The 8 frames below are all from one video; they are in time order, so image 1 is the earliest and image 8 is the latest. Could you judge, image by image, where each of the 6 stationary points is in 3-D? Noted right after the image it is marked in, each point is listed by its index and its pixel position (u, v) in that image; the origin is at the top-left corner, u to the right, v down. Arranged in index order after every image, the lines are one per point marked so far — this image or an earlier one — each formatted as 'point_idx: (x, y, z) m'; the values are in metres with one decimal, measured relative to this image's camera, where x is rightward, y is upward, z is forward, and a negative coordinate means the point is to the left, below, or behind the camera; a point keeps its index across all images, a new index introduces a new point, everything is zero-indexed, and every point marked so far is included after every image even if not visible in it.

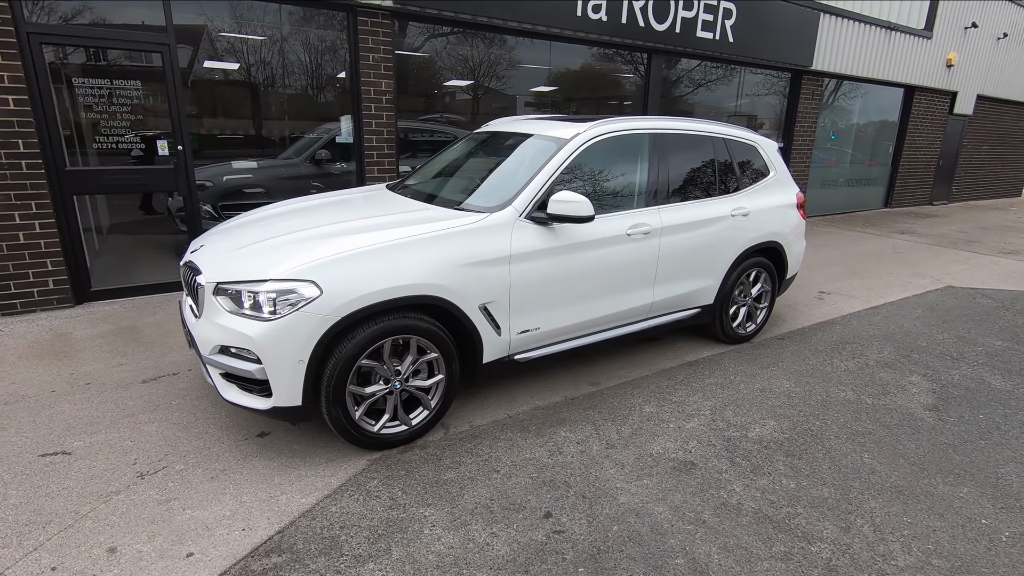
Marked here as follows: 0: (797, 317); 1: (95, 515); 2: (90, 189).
0: (+2.9, -0.3, +5.6) m
1: (-2.0, -1.1, +2.5) m
2: (-4.0, +0.9, +5.2) m
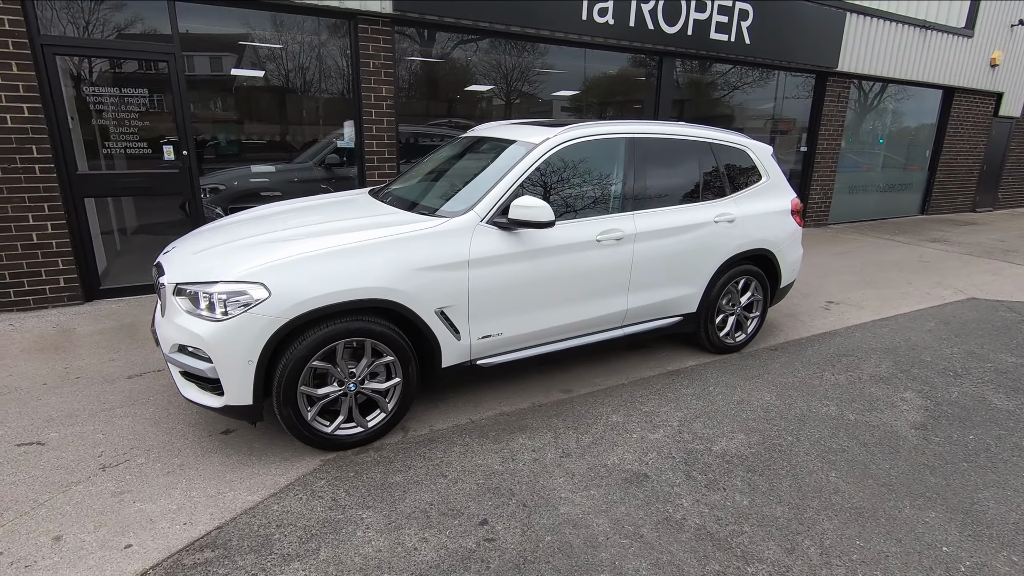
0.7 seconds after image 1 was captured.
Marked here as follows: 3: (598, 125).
0: (+2.8, -0.4, +5.4) m
1: (-2.3, -1.1, +2.7) m
2: (-4.1, +1.0, +5.4) m
3: (+0.6, +1.2, +3.9) m
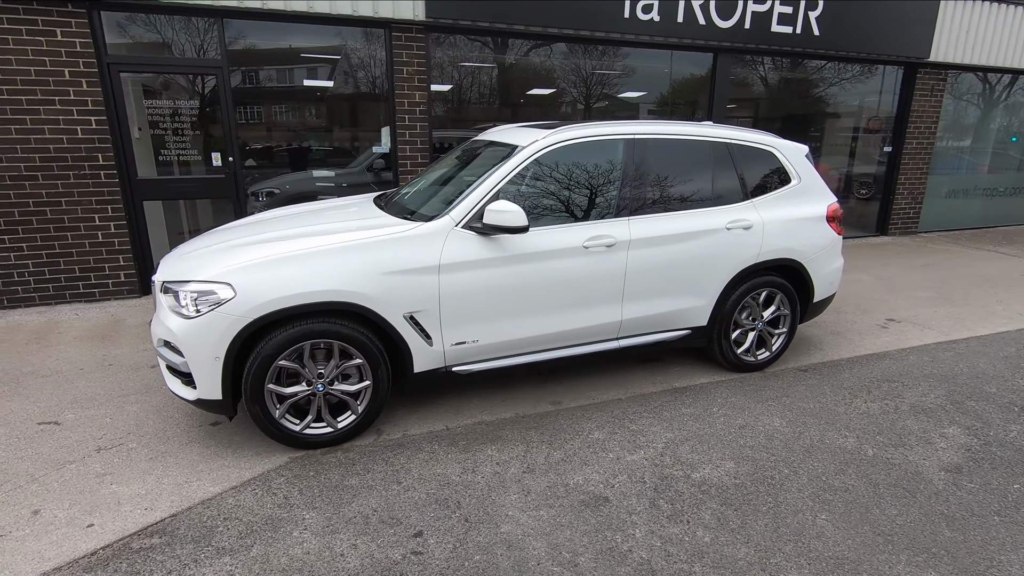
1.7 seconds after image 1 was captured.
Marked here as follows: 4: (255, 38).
0: (+2.9, -0.5, +4.9) m
1: (-2.5, -1.0, +2.9) m
2: (-3.9, +1.0, +5.9) m
3: (+0.5, +1.1, +3.8) m
4: (-2.8, +2.8, +6.0) m
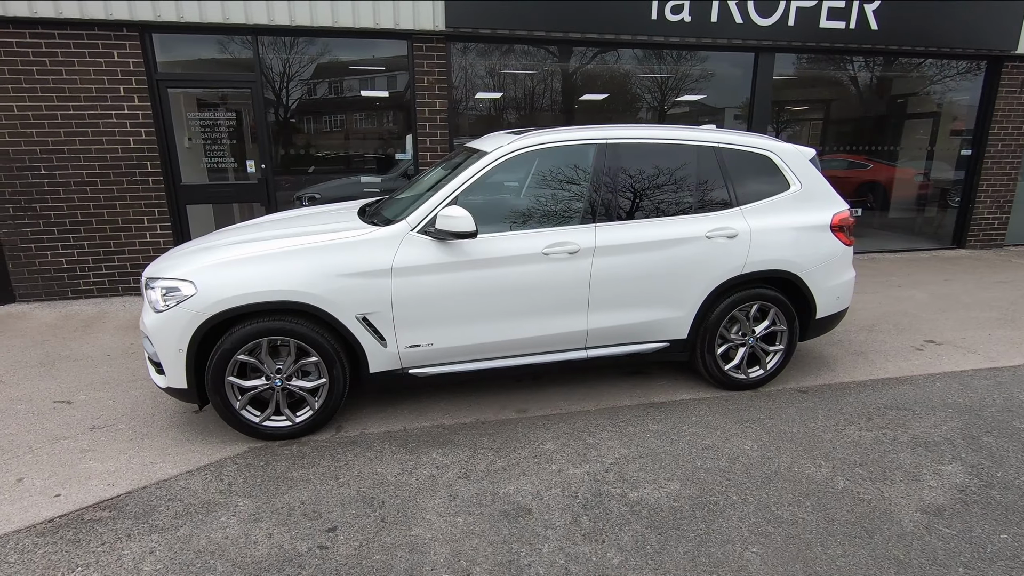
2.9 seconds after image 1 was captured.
0: (+2.8, -0.7, +4.5) m
1: (-2.9, -1.0, +3.3) m
2: (-3.7, +1.1, +6.5) m
3: (+0.3, +1.1, +3.7) m
4: (-2.6, +2.8, +6.4) m
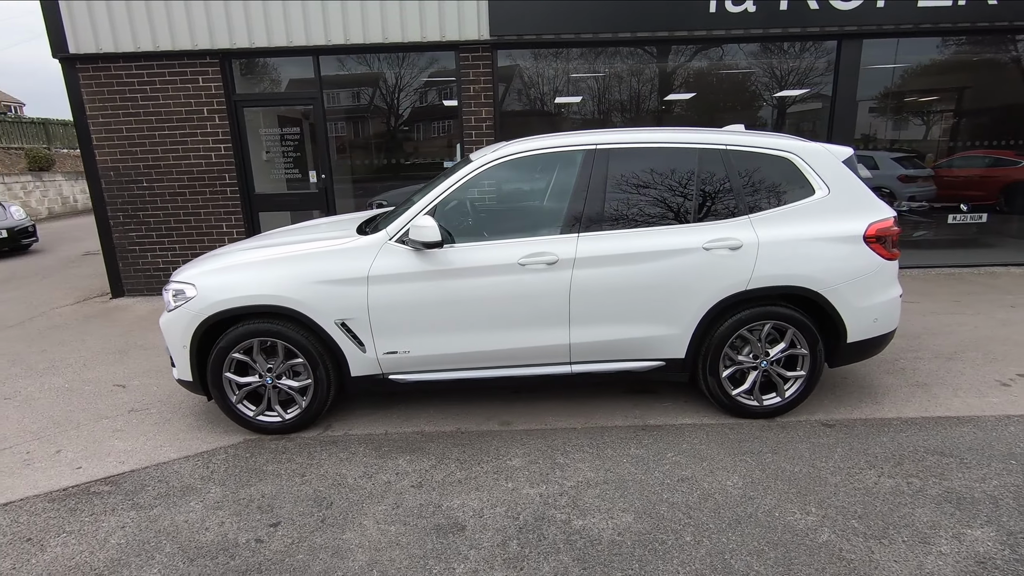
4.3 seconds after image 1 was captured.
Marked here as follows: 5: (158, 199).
0: (+2.8, -0.8, +3.8) m
1: (-3.0, -1.0, +3.8) m
2: (-3.2, +1.1, +7.1) m
3: (+0.3, +1.0, +3.6) m
4: (-2.1, +2.8, +6.8) m
5: (-4.5, +1.1, +6.9) m
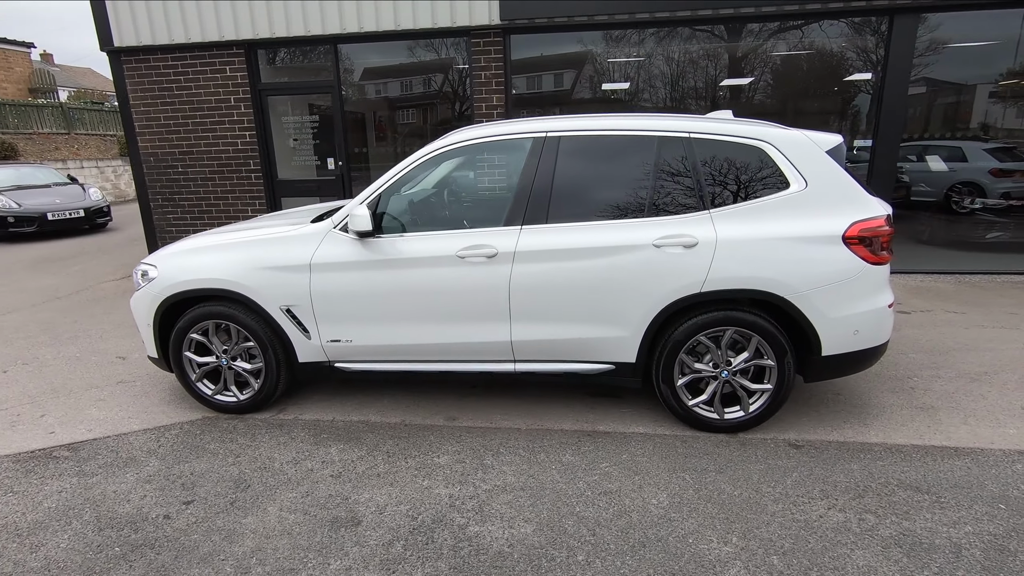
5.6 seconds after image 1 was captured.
0: (+2.5, -0.9, +3.4) m
1: (-3.3, -0.8, +4.1) m
2: (-3.0, +1.3, +7.4) m
3: (-0.1, +1.0, +3.4) m
4: (-1.9, +2.9, +6.9) m
5: (-4.3, +1.4, +7.3) m
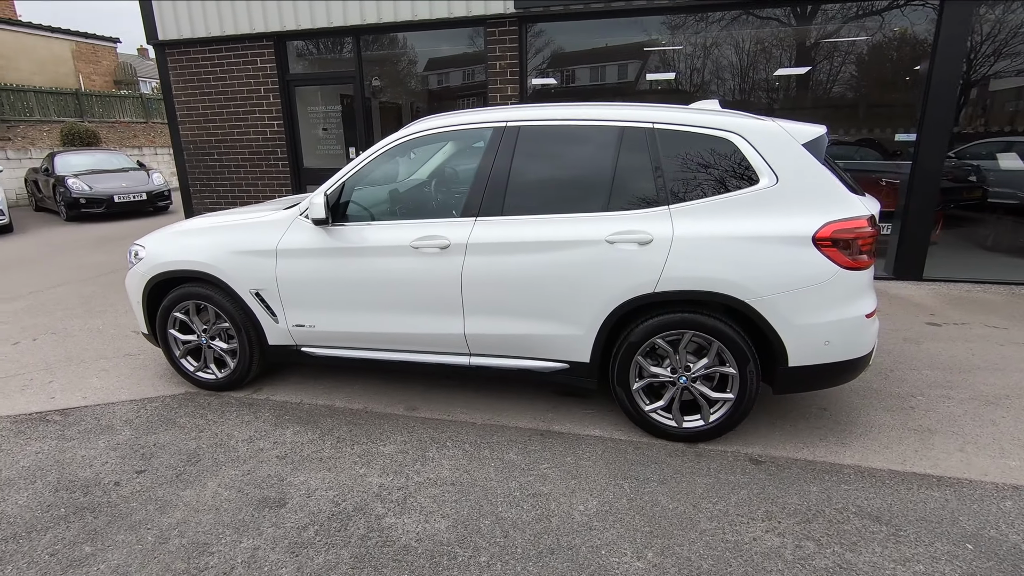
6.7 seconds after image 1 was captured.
0: (+2.1, -0.9, +3.1) m
1: (-3.5, -0.6, +4.4) m
2: (-2.7, +1.5, +7.6) m
3: (-0.3, +1.1, +3.4) m
4: (-1.6, +3.1, +7.0) m
5: (-4.1, +1.7, +7.7) m
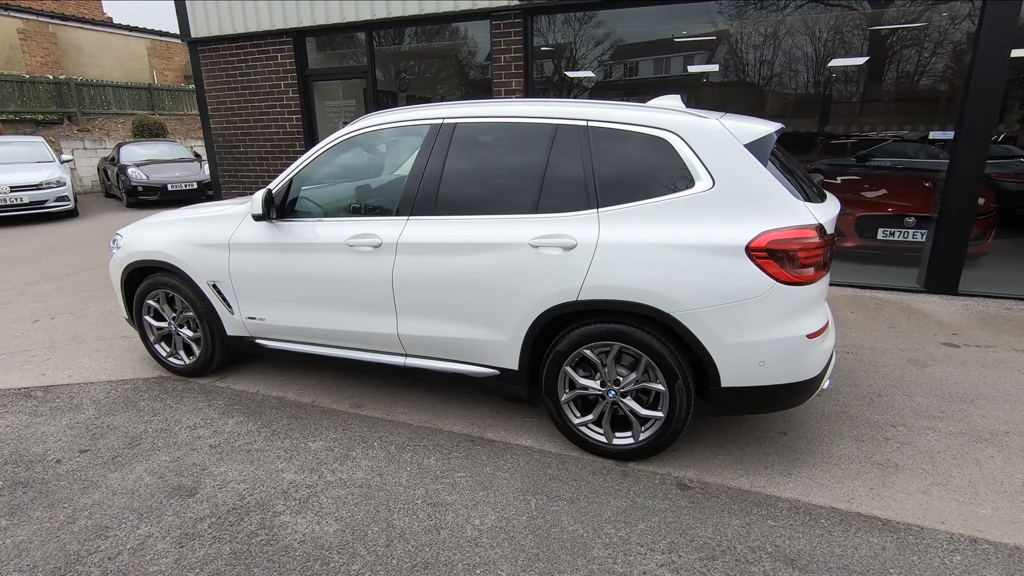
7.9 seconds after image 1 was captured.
0: (+1.7, -1.0, +2.8) m
1: (-3.8, -0.5, +4.7) m
2: (-2.6, +1.6, +7.8) m
3: (-0.6, +1.1, +3.3) m
4: (-1.4, +3.2, +7.0) m
5: (-3.9, +1.9, +8.0) m
